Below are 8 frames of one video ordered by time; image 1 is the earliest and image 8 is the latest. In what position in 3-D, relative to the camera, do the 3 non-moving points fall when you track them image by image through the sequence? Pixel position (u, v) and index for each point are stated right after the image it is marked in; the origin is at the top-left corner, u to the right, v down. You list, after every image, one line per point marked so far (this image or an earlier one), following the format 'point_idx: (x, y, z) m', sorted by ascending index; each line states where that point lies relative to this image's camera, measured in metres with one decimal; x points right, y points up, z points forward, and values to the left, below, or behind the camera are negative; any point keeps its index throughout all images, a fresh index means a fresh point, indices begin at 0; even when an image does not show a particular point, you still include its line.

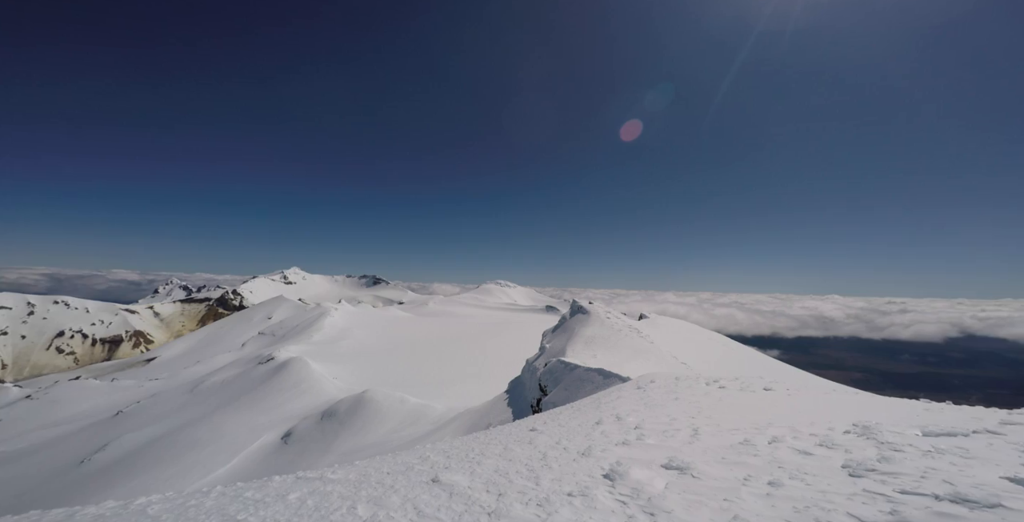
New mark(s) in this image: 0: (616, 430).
0: (+3.5, -5.4, +13.2) m
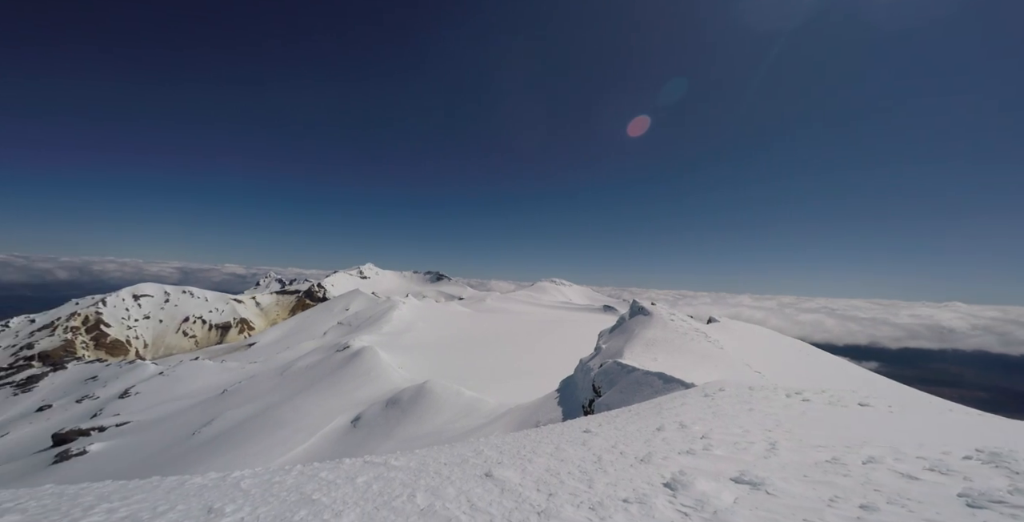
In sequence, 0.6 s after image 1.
0: (+5.1, -5.3, +12.4) m
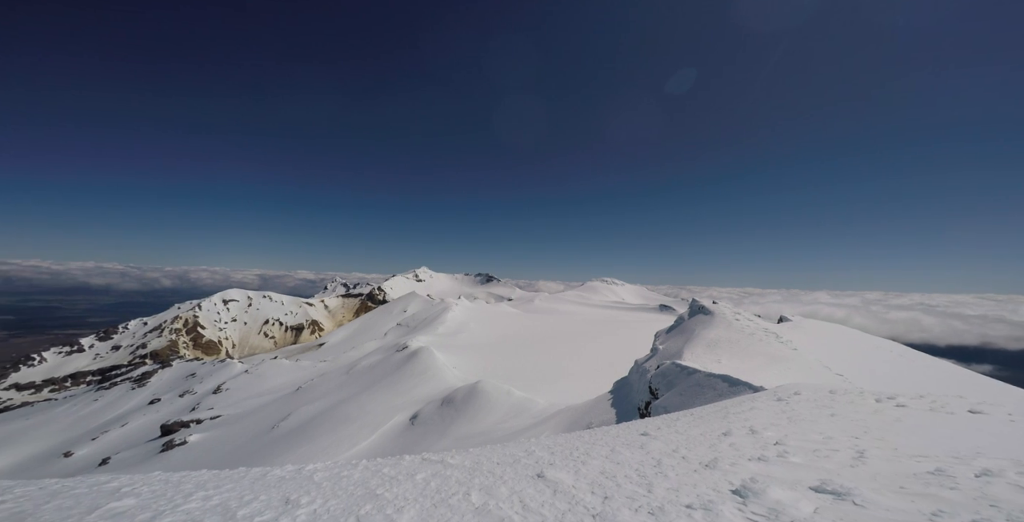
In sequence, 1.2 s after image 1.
0: (+6.7, -5.1, +11.5) m
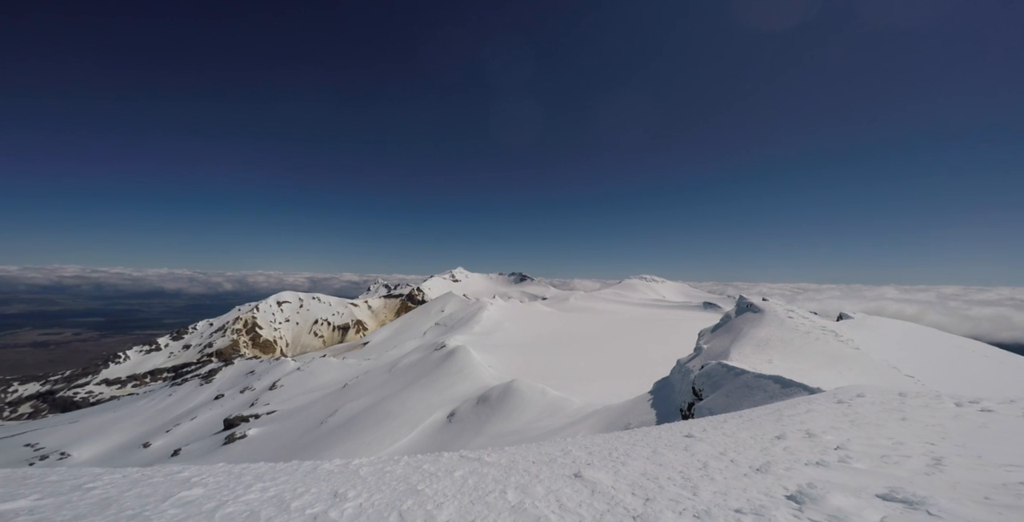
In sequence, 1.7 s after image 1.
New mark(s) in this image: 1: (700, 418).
0: (+7.7, -4.9, +10.8) m
1: (+8.1, -7.0, +18.6) m
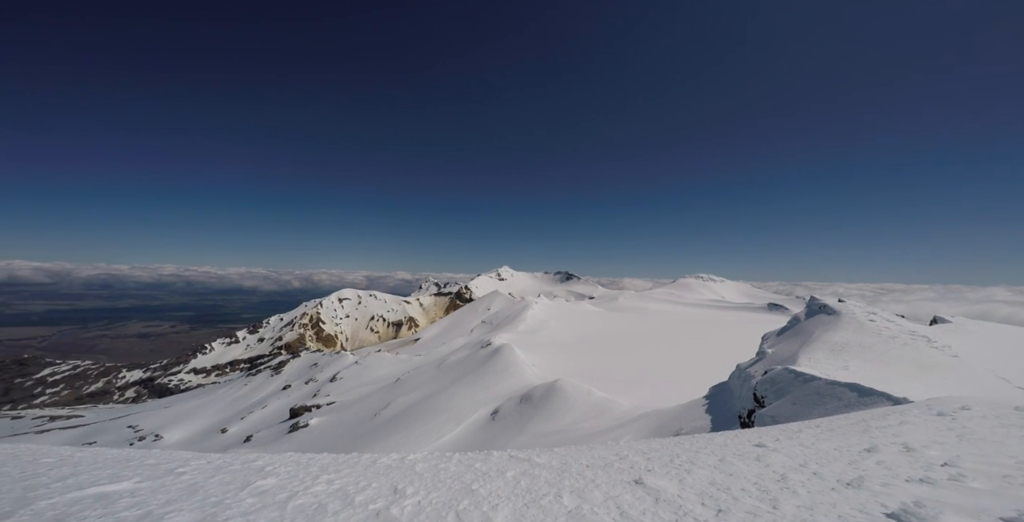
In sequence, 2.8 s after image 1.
0: (+9.7, -5.0, +10.1) m
1: (+10.9, -7.1, +17.8) m
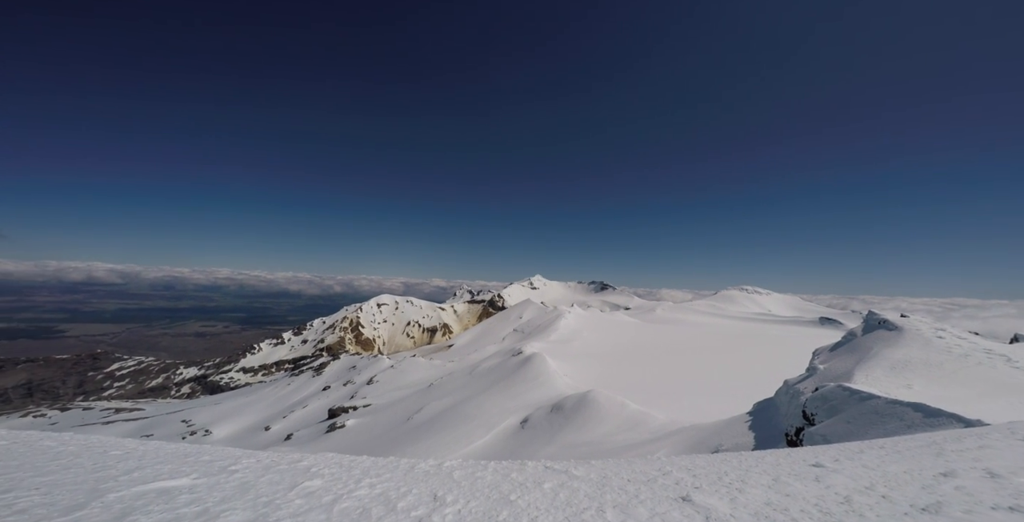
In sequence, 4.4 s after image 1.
0: (+11.3, -5.4, +9.7) m
1: (+13.0, -7.7, +17.3) m
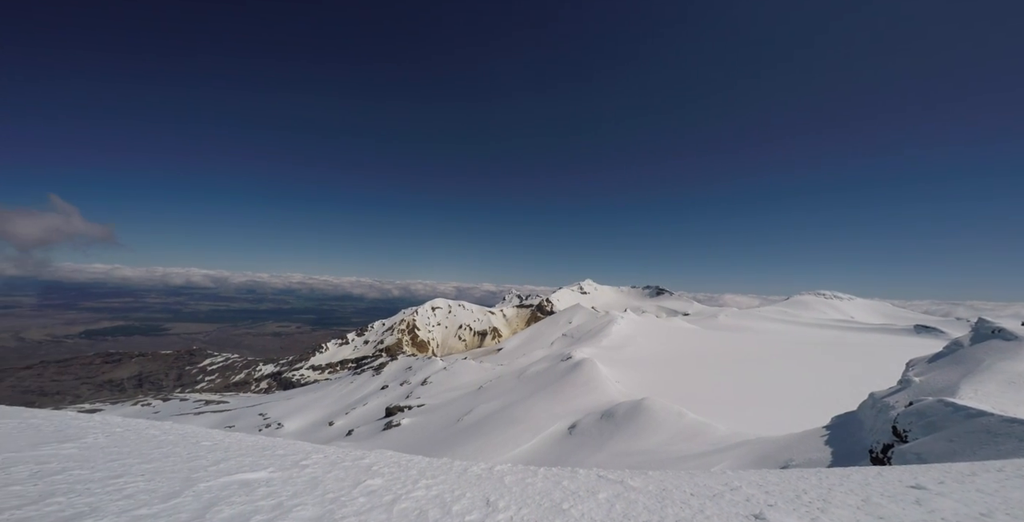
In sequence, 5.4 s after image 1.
0: (+13.0, -5.4, +8.3) m
1: (+15.6, -7.7, +15.6) m
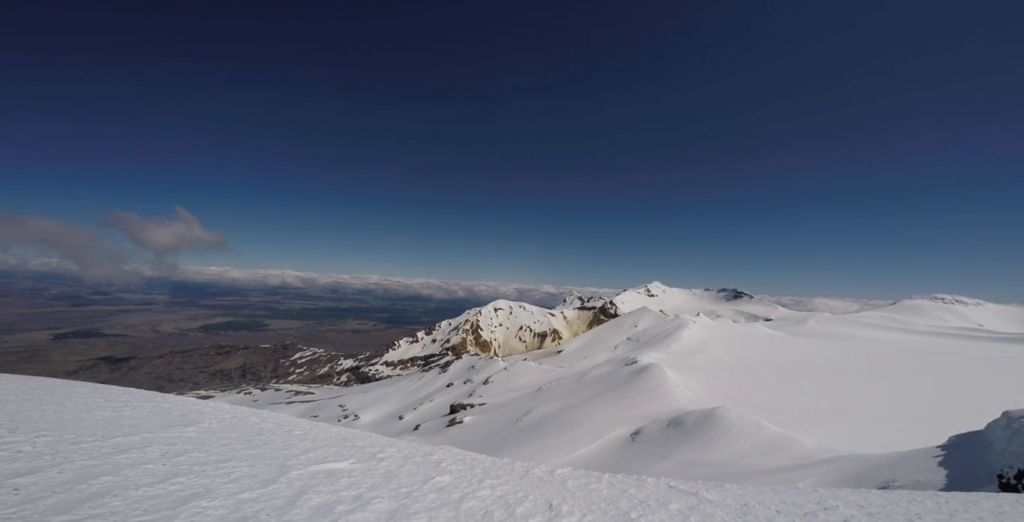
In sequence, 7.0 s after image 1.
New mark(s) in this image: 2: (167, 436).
0: (+14.6, -5.3, +6.1) m
1: (+18.2, -7.7, +13.0) m
2: (-12.5, -6.3, +15.1) m
